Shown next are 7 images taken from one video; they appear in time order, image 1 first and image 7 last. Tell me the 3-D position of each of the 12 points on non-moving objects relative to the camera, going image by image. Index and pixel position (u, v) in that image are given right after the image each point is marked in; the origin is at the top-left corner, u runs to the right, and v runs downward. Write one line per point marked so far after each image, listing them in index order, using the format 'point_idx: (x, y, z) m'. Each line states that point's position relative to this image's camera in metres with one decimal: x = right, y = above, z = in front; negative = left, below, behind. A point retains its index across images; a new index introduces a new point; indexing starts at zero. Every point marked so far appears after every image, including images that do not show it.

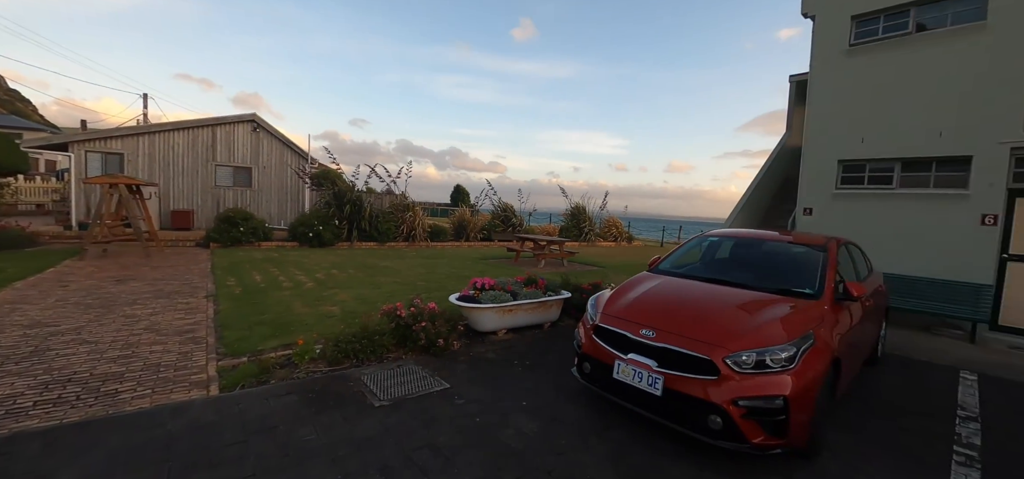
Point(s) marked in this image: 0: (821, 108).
0: (+5.5, +2.3, +7.0) m
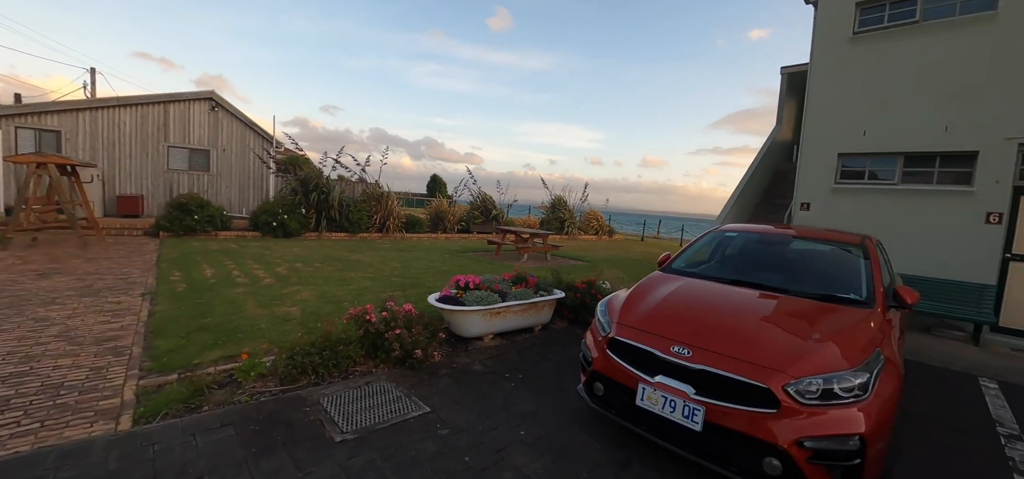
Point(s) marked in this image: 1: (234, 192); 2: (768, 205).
0: (+5.3, +2.4, +6.7) m
1: (-10.8, +1.8, +15.3) m
2: (+5.7, +0.8, +8.6) m
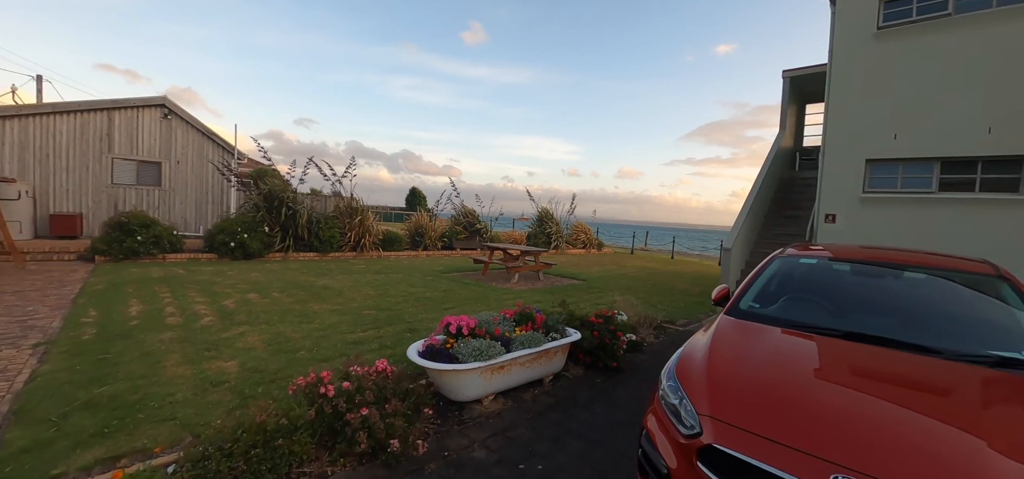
0: (+5.1, +2.1, +6.1) m
1: (-11.3, +1.1, +13.8) m
2: (+5.5, +0.5, +8.0) m
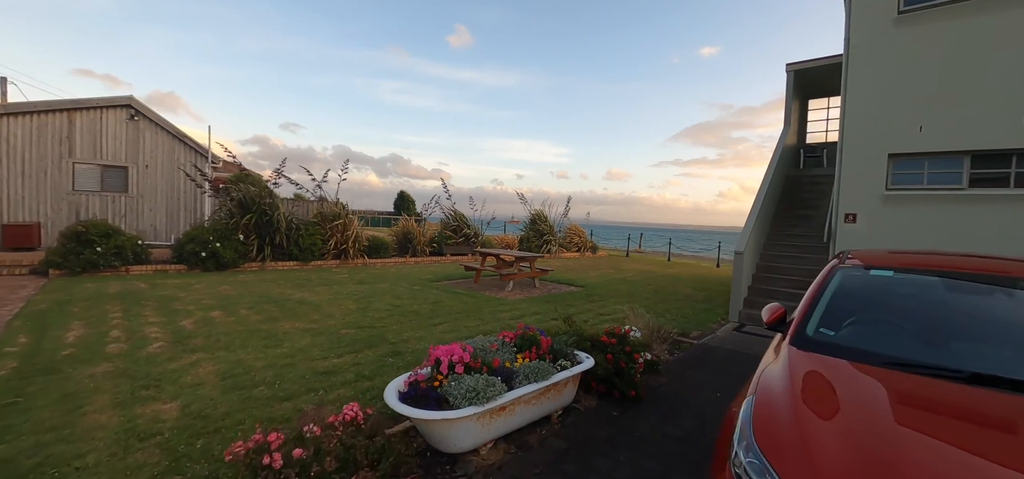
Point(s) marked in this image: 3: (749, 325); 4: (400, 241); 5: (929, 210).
0: (+5.0, +2.1, +5.6) m
1: (-11.6, +0.8, +12.9) m
2: (+5.3, +0.4, +7.5) m
3: (+3.6, -1.3, +5.9) m
4: (-4.0, -0.1, +13.9) m
5: (+5.5, +0.4, +5.2) m
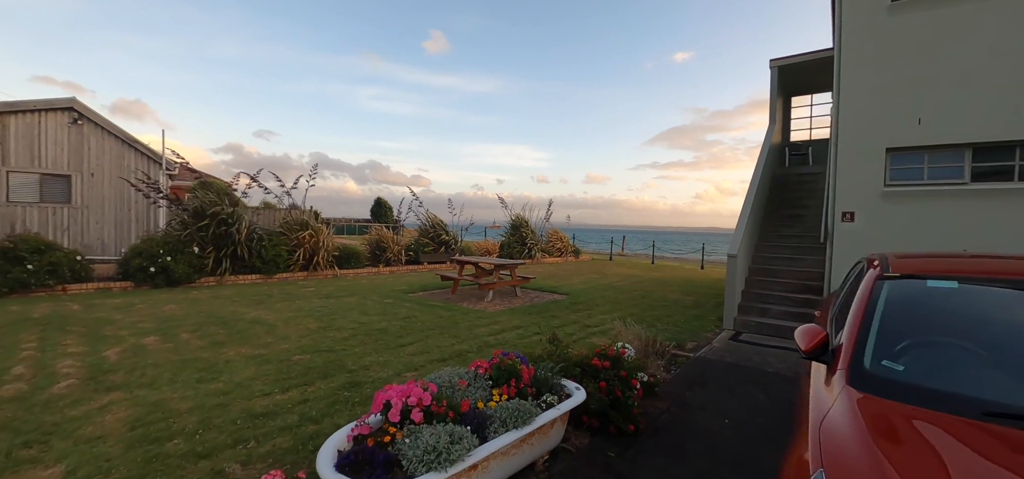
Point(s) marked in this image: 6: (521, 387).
0: (+4.7, +2.1, +5.4) m
1: (-12.2, +0.3, +11.9) m
2: (+4.9, +0.4, +7.2) m
3: (+3.3, -1.3, +5.5) m
4: (-4.7, -0.4, +13.2) m
5: (+5.3, +0.4, +4.9) m
6: (+0.1, -0.9, +2.5) m
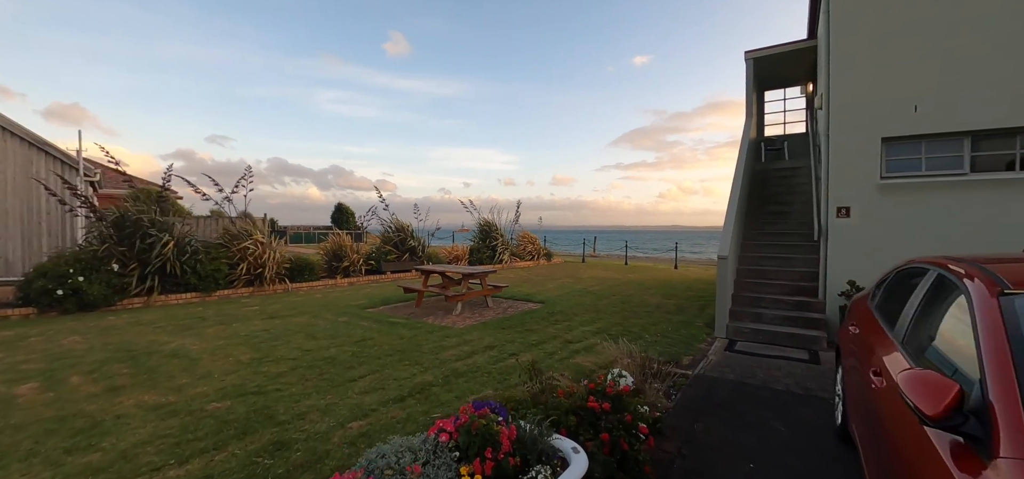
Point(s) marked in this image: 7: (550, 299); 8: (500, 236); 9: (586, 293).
0: (+4.2, +2.2, +5.0) m
1: (-13.1, -0.2, +10.2) m
2: (+4.4, +0.5, +6.9) m
3: (+2.9, -1.3, +5.0) m
4: (-5.6, -0.6, +12.1) m
5: (+4.9, +0.5, +4.6) m
6: (0.0, -1.0, +1.8) m
7: (+0.8, -1.3, +8.4) m
8: (-0.4, +0.2, +15.5) m
9: (+1.7, -1.2, +9.1) m
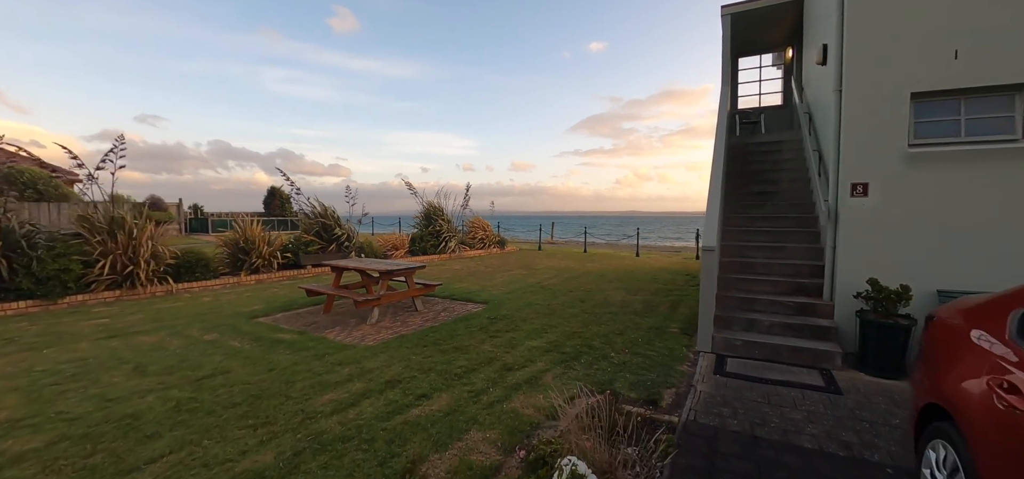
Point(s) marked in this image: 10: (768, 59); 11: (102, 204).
0: (+3.4, +2.3, +3.9) m
1: (-14.3, 0.0, +7.4) m
2: (+3.4, +0.7, +5.8) m
3: (+2.1, -1.2, +3.9) m
4: (-7.0, -0.3, +10.0) m
5: (+4.2, +0.6, +3.6) m
6: (-0.5, -1.0, +0.3) m
7: (-0.3, -1.0, +7.0) m
8: (-2.2, +0.6, +13.9) m
9: (+0.5, -1.0, +7.8) m
10: (+5.5, +3.8, +8.4) m
11: (-9.0, +0.8, +8.6) m
